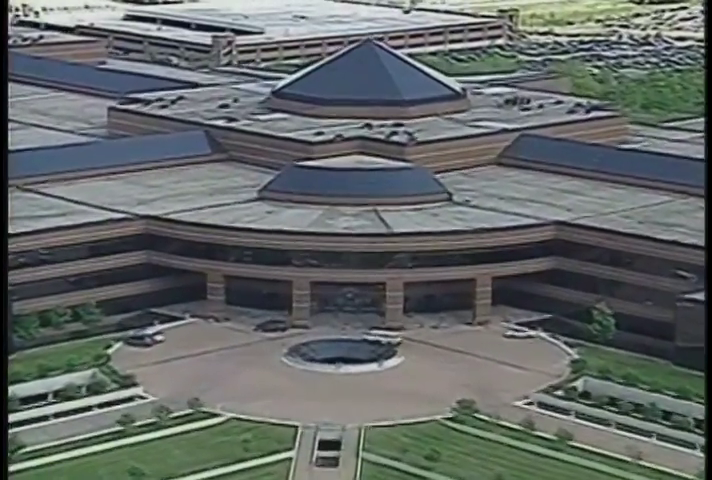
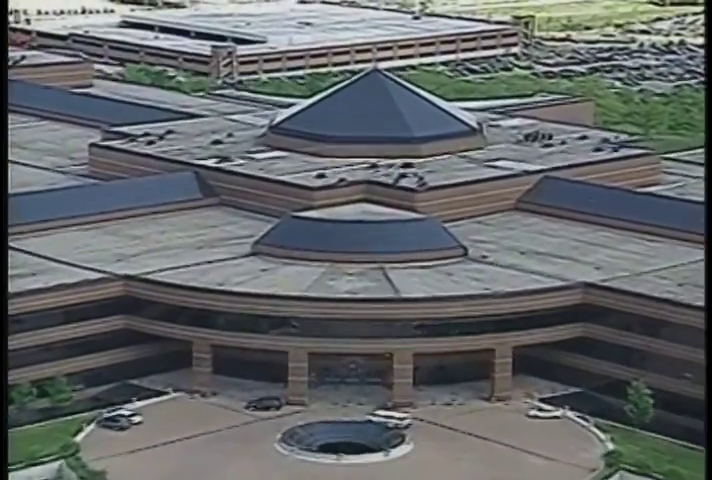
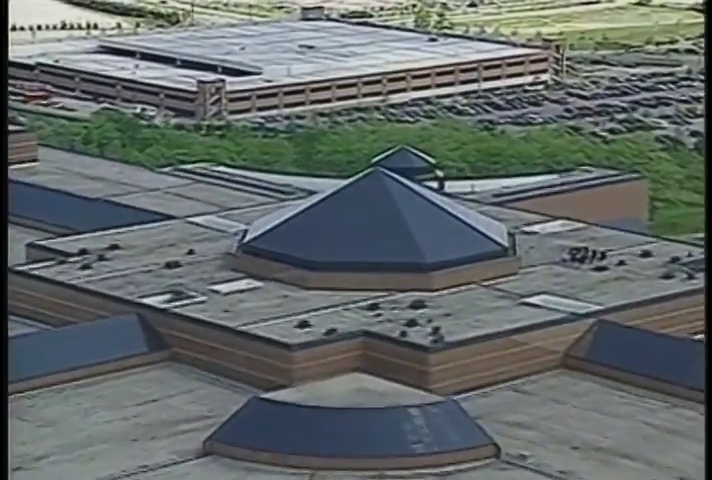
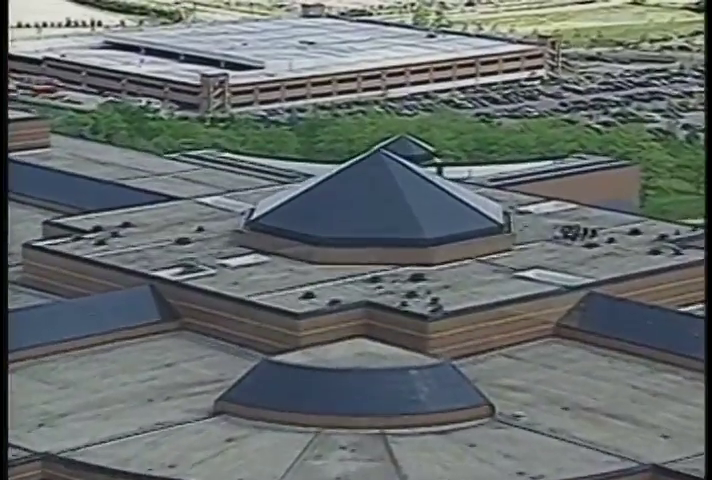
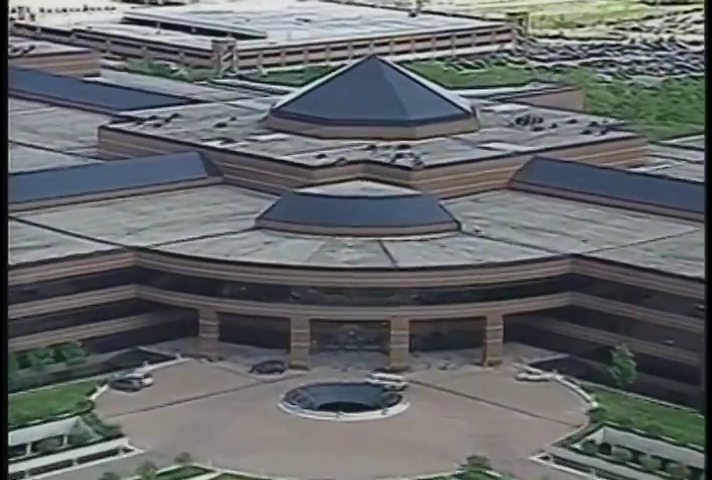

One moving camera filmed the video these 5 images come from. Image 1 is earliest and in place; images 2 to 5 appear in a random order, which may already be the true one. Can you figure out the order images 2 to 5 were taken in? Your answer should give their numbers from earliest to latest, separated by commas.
5, 2, 4, 3
